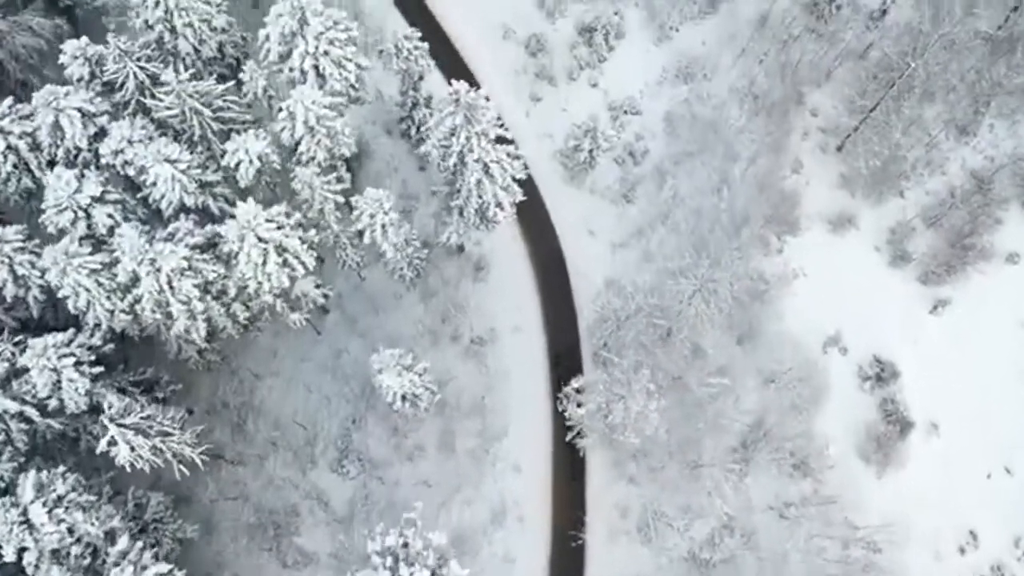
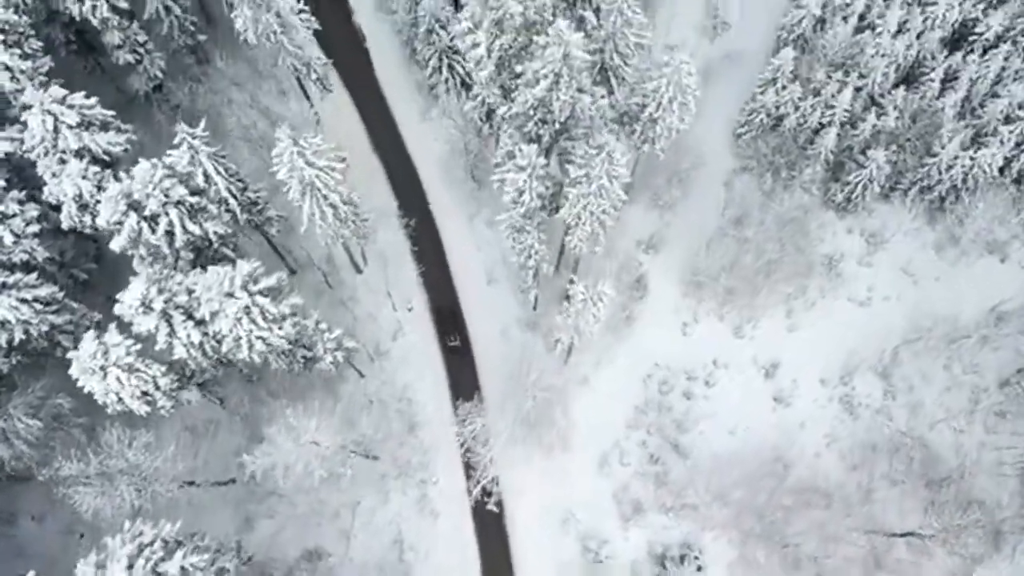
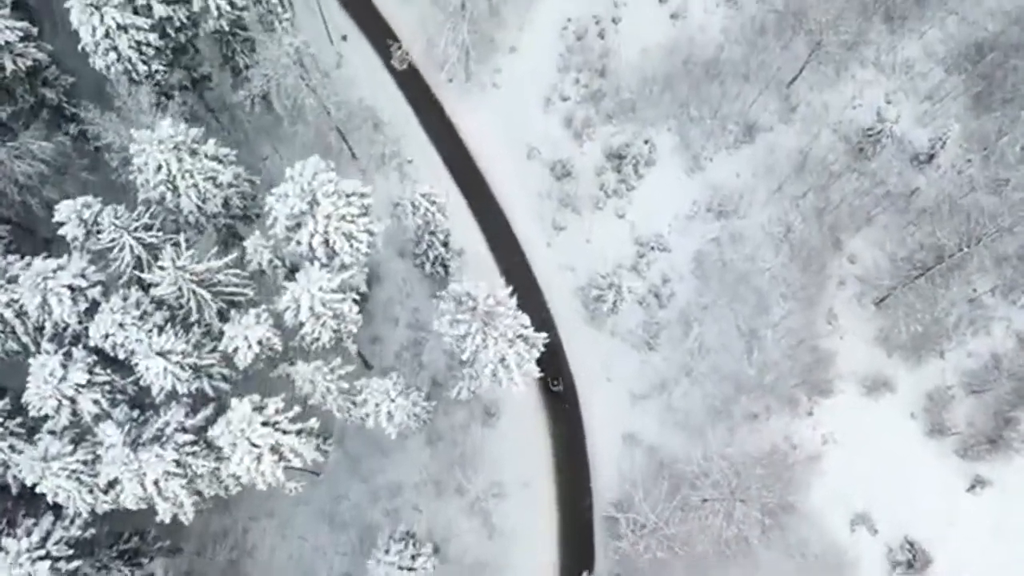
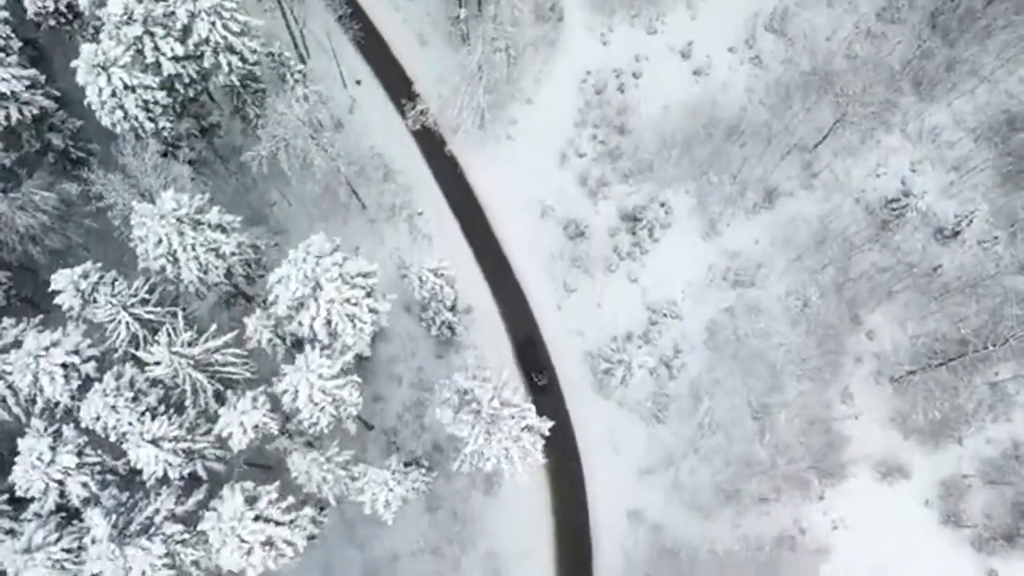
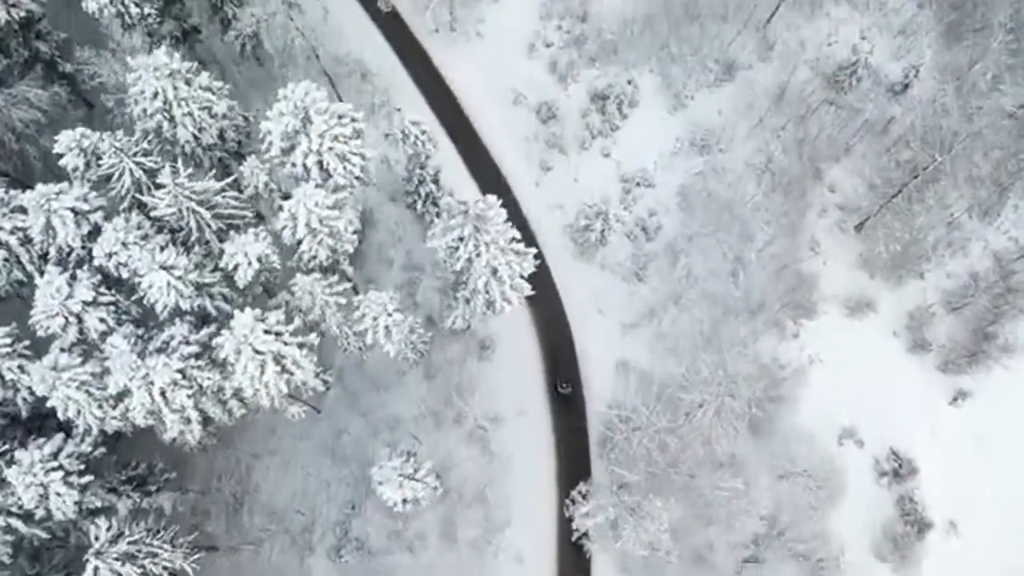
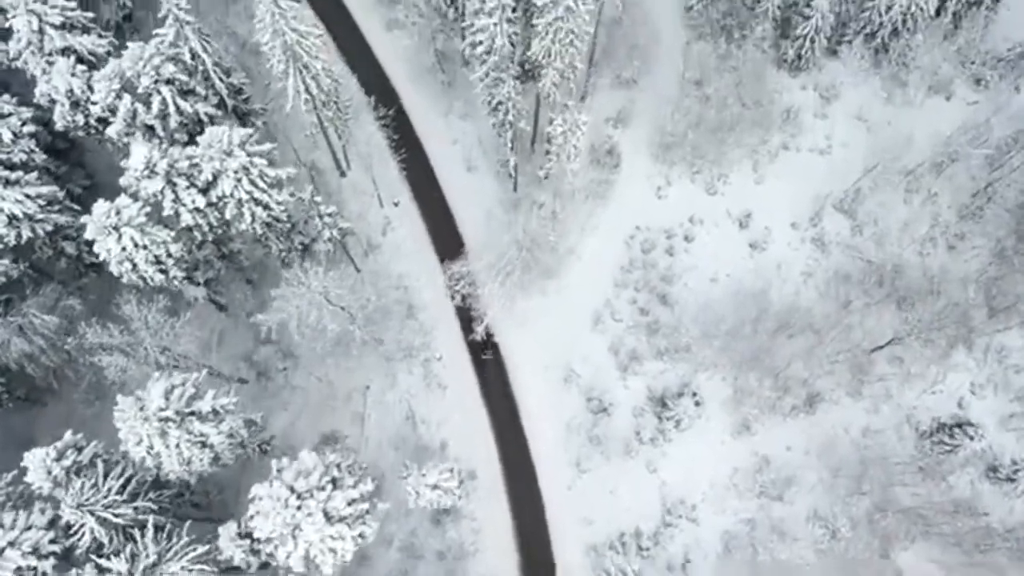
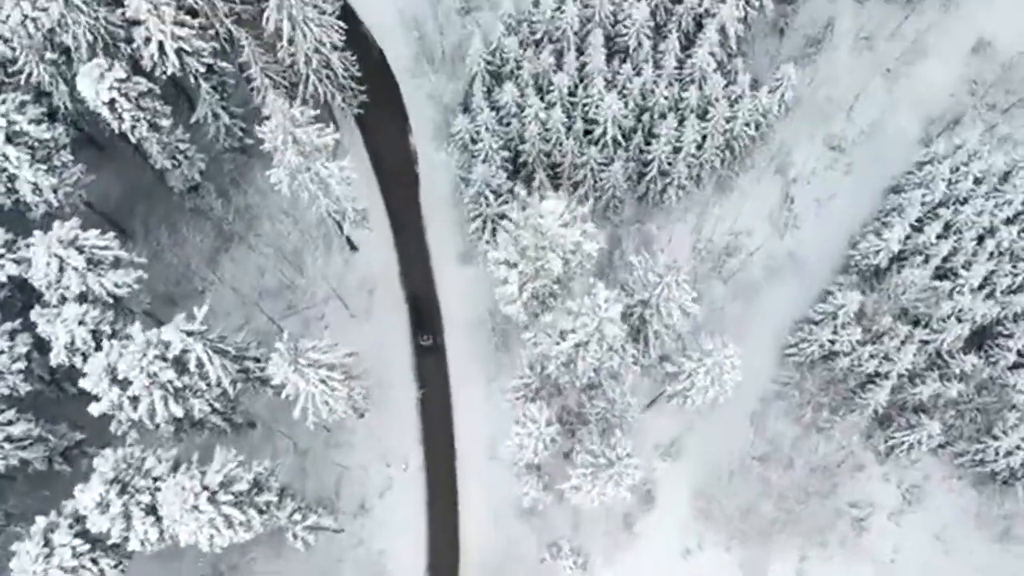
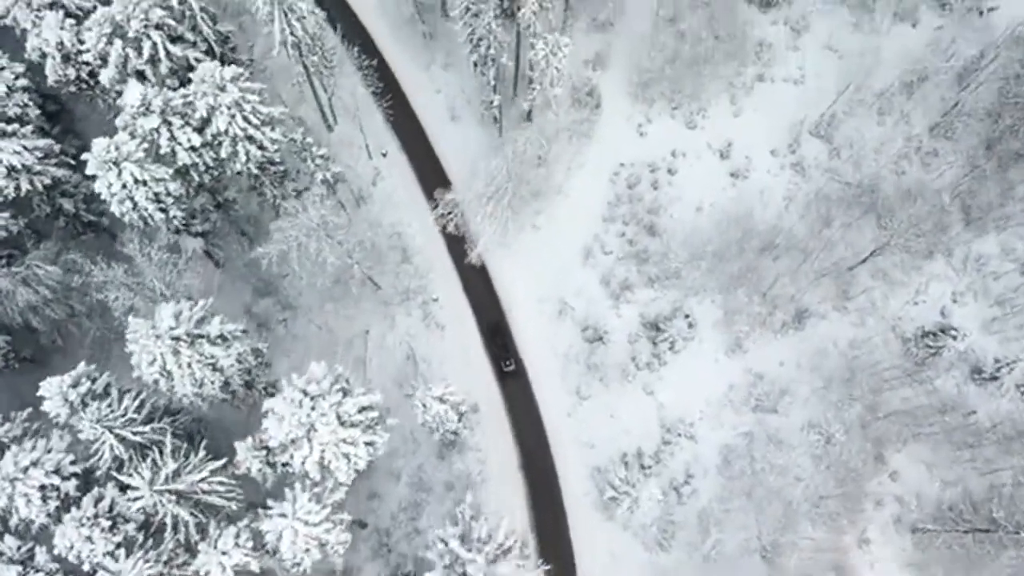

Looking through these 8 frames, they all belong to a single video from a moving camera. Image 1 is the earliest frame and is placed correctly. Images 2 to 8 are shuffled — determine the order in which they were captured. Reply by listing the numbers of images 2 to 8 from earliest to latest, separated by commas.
5, 3, 4, 8, 6, 2, 7
